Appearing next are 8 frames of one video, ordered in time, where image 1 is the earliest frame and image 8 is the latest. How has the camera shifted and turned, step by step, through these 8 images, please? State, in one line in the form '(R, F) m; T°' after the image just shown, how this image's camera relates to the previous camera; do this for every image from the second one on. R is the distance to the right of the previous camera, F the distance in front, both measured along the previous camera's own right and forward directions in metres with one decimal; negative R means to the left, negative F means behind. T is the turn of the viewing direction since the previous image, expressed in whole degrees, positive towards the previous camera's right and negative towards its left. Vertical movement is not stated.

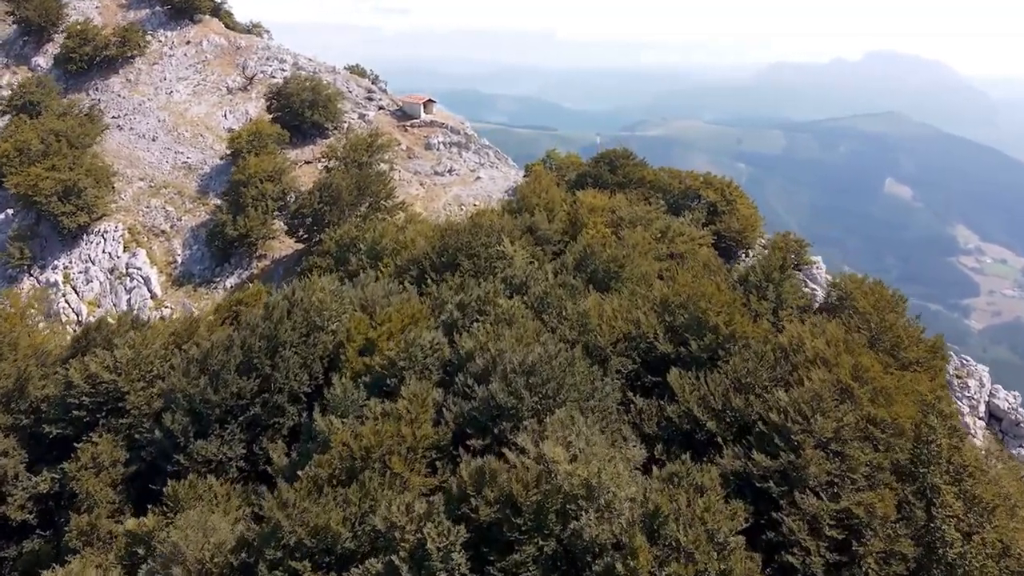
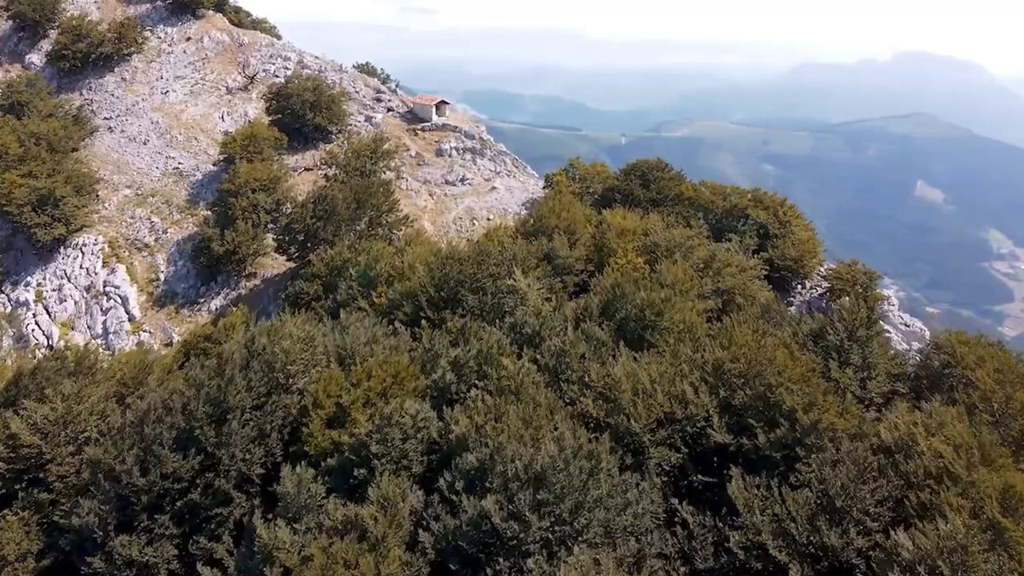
(+0.4, +5.6) m; -2°
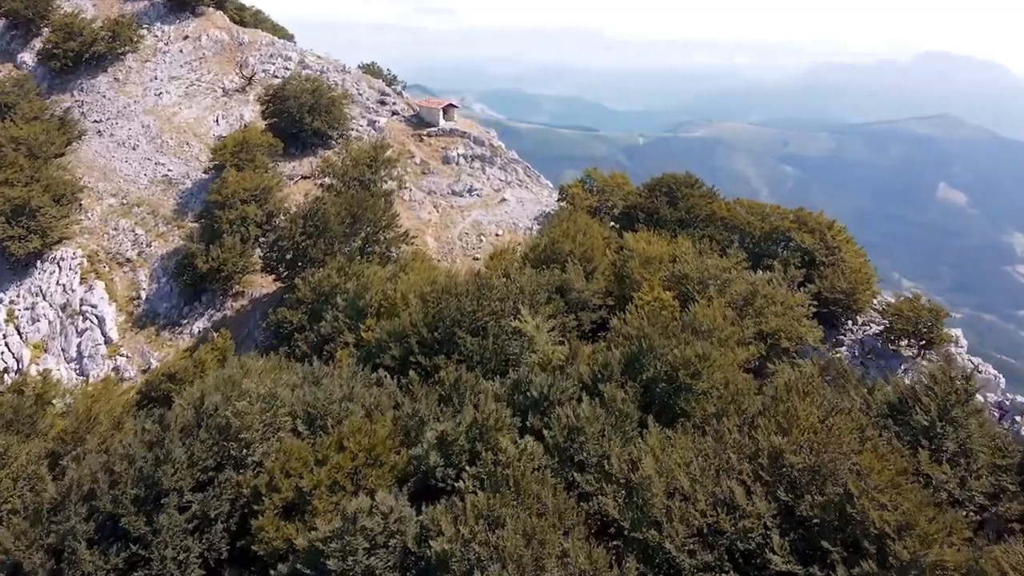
(+0.3, +4.2) m; -1°
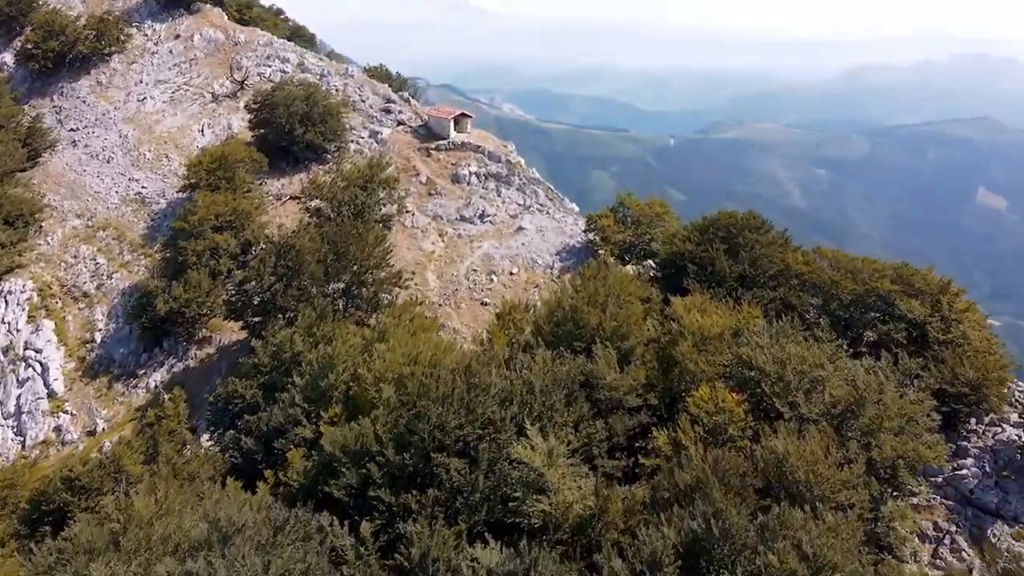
(+0.5, +7.1) m; -2°
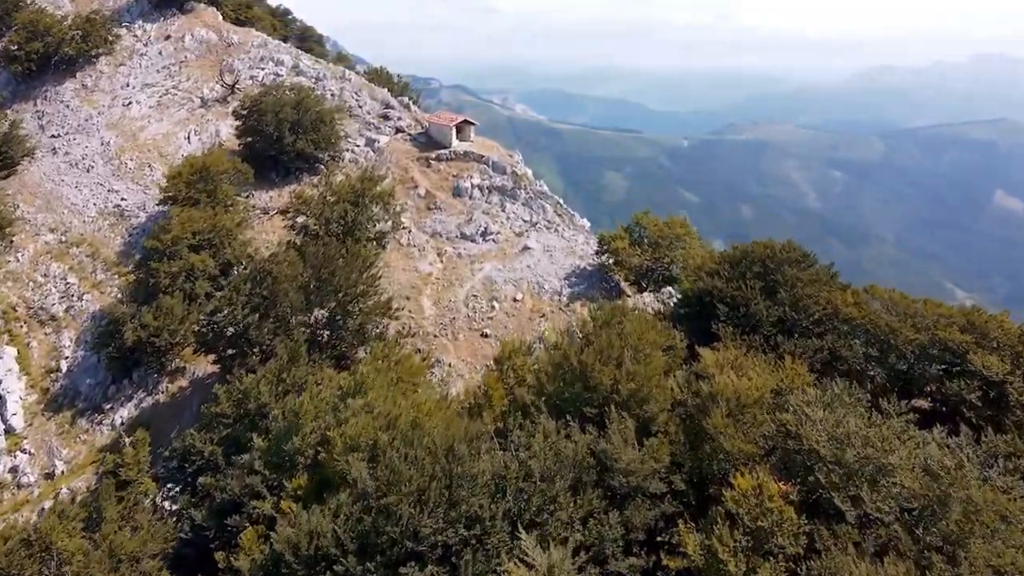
(+0.3, +3.5) m; -1°
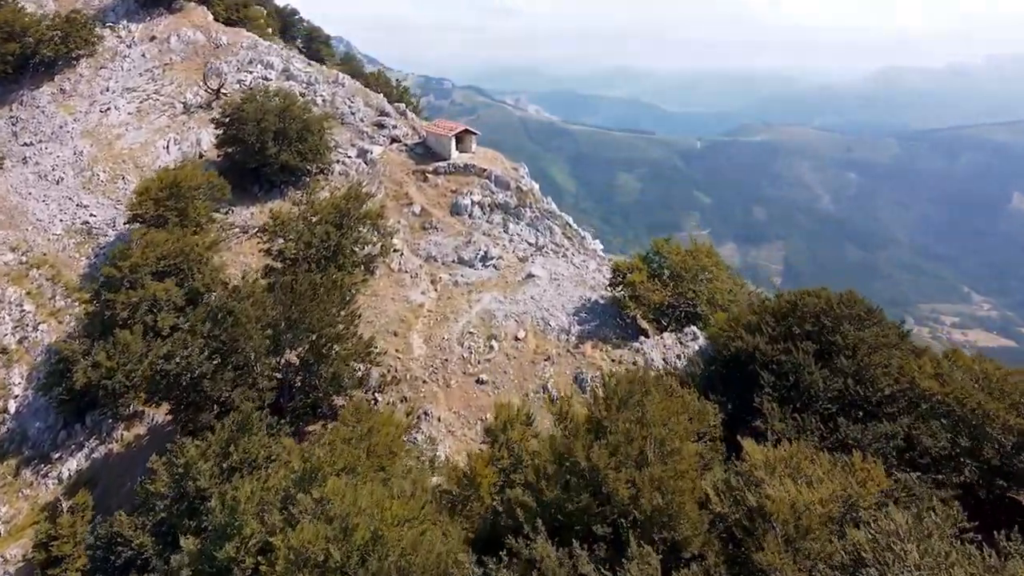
(+0.4, +4.0) m; -1°
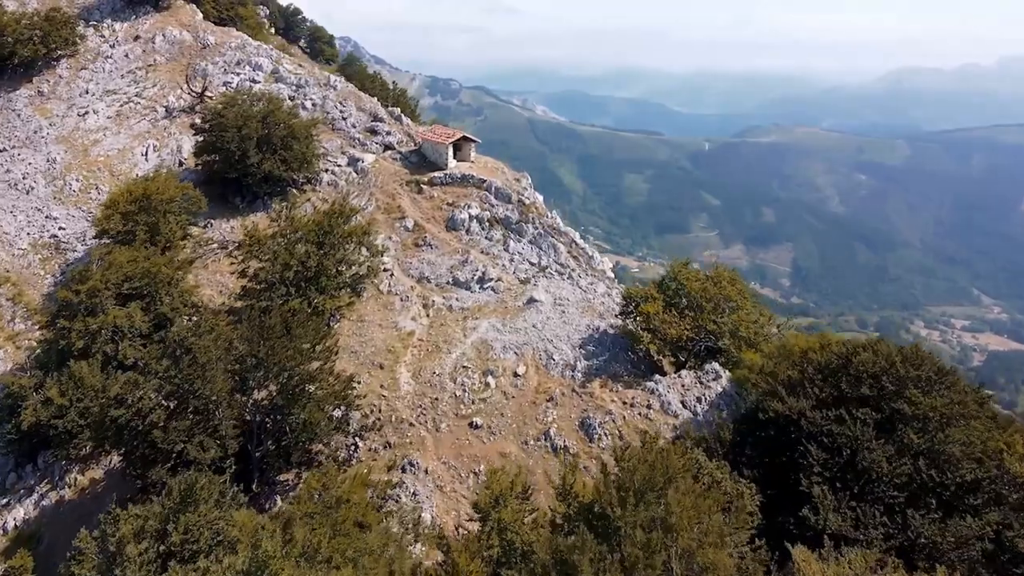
(+0.2, +3.1) m; 0°
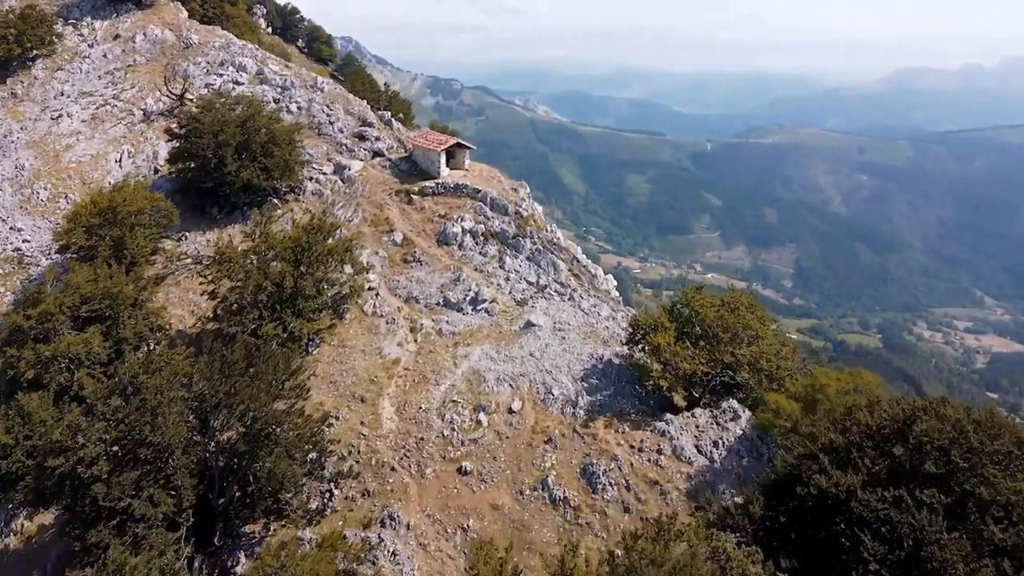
(+0.2, +2.6) m; 0°
